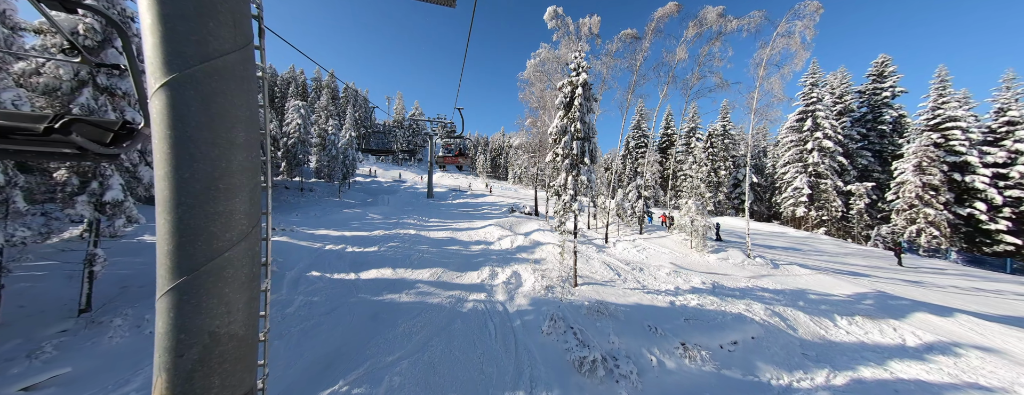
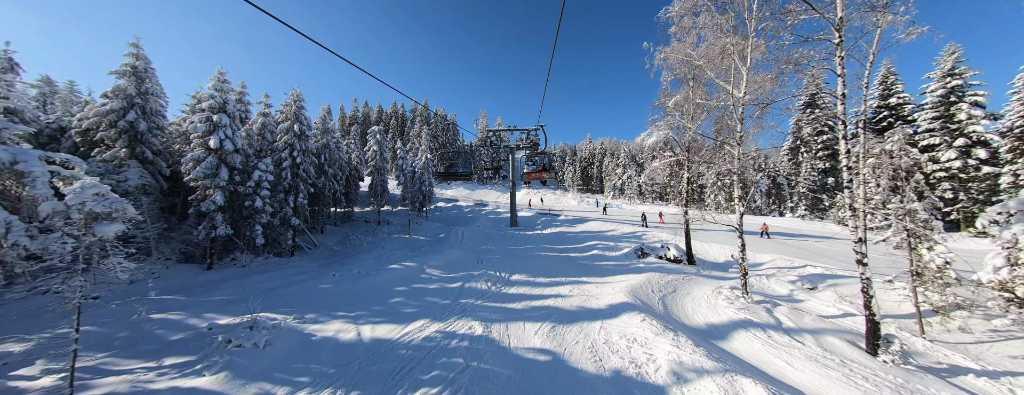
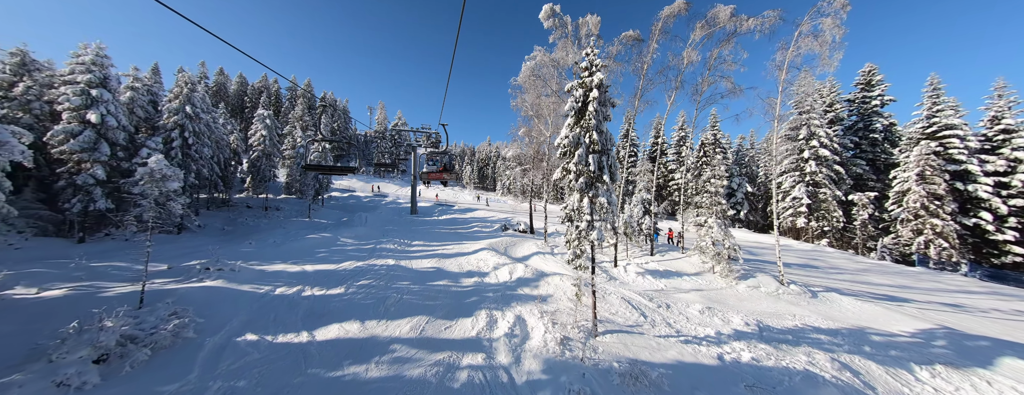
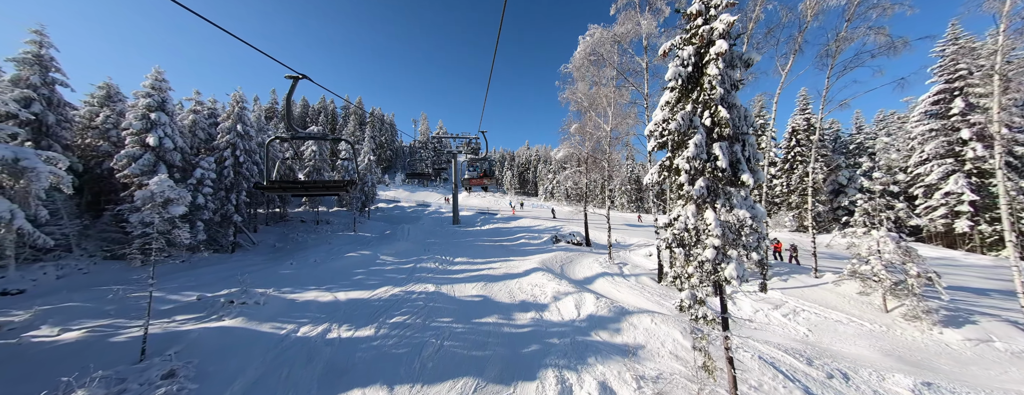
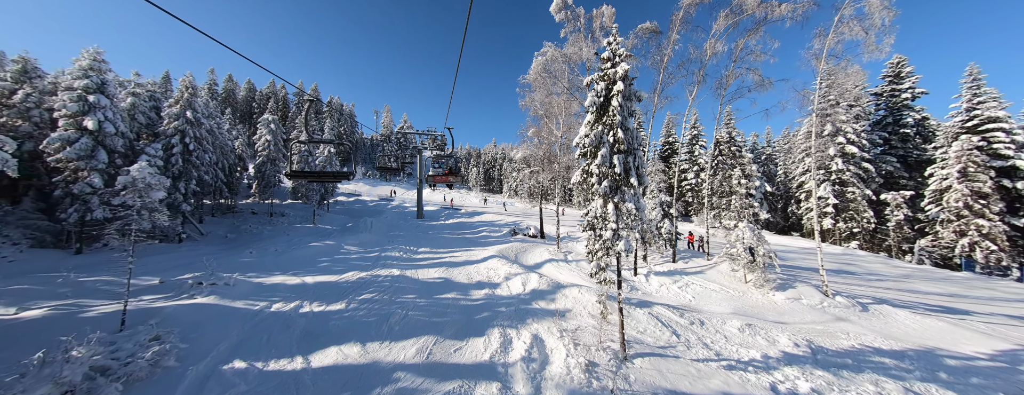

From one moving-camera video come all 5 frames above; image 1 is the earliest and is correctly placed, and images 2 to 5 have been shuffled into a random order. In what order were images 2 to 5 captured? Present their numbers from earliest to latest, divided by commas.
3, 5, 4, 2
